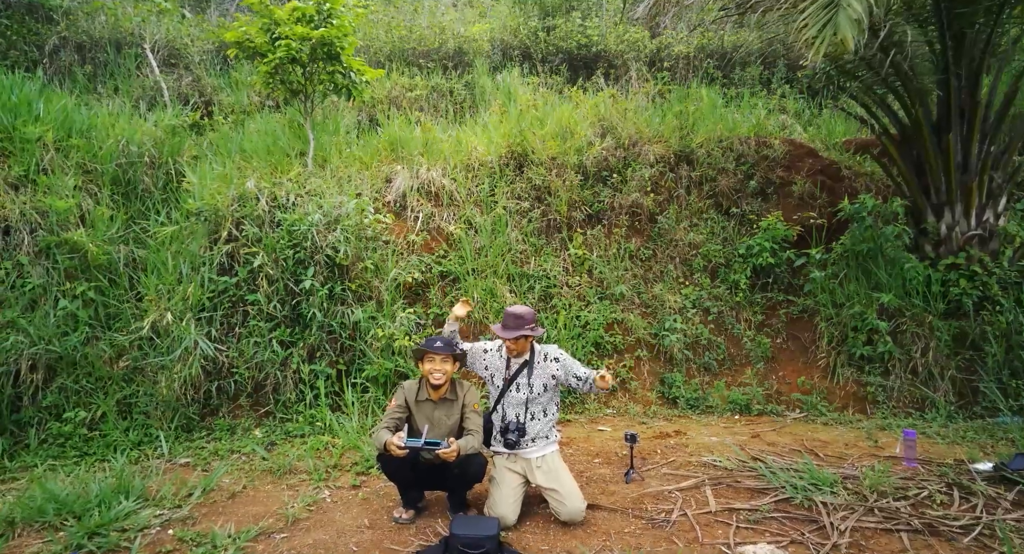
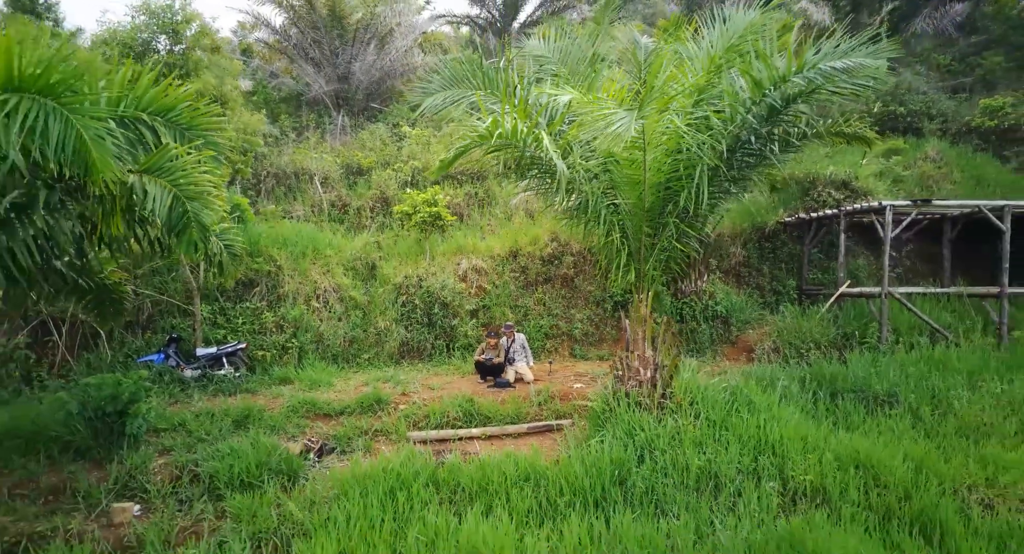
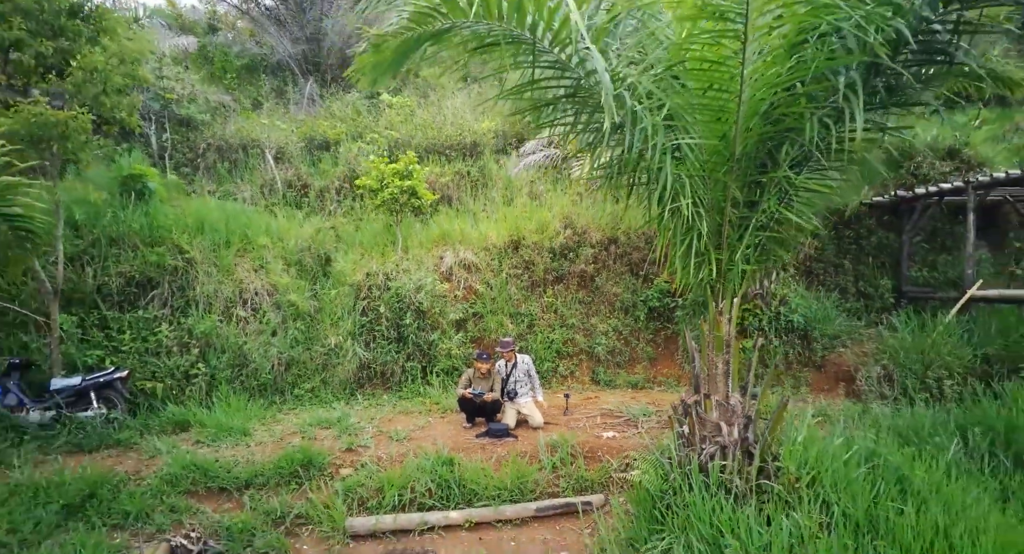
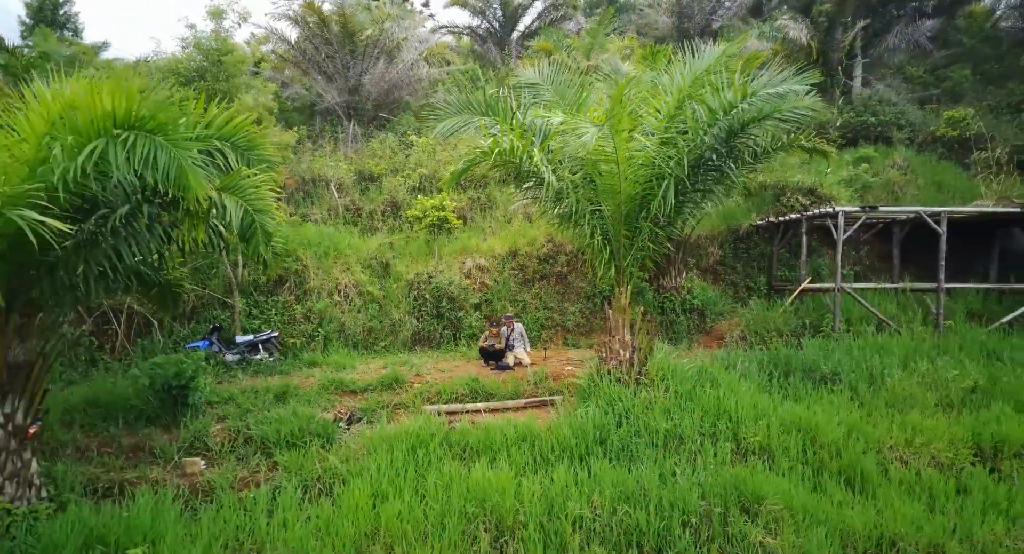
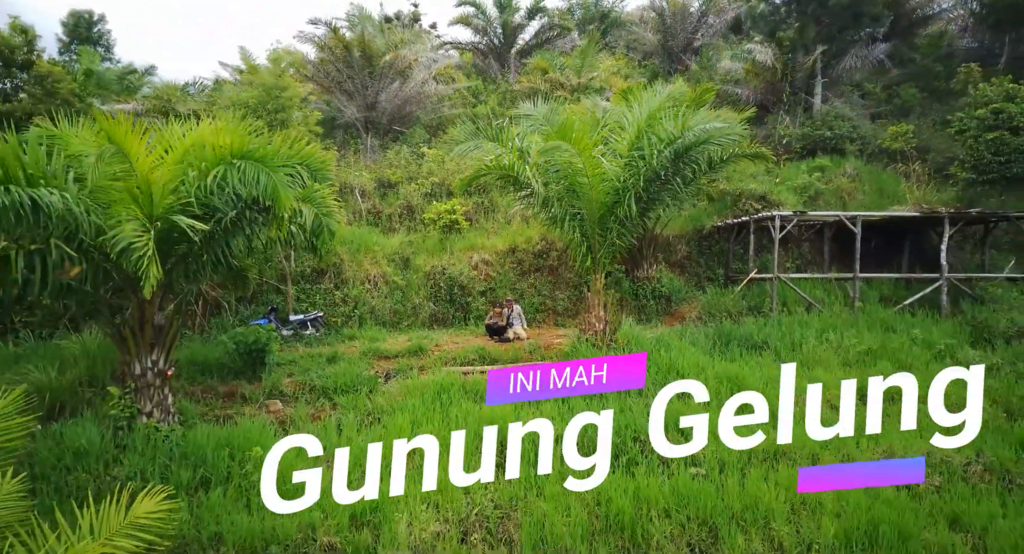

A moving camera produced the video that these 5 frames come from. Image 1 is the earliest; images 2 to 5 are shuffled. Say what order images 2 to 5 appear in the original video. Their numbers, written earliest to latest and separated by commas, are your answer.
3, 2, 4, 5
